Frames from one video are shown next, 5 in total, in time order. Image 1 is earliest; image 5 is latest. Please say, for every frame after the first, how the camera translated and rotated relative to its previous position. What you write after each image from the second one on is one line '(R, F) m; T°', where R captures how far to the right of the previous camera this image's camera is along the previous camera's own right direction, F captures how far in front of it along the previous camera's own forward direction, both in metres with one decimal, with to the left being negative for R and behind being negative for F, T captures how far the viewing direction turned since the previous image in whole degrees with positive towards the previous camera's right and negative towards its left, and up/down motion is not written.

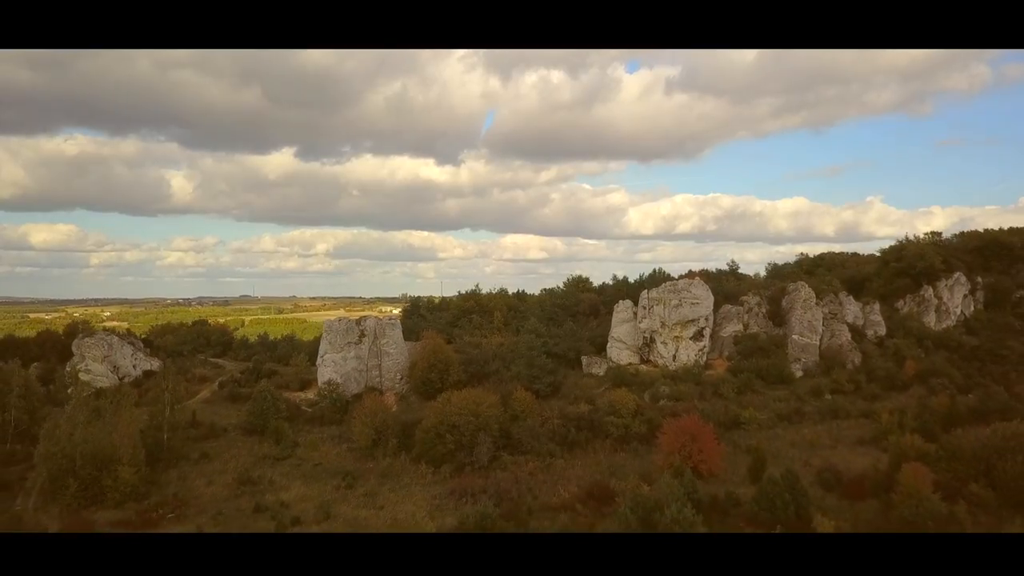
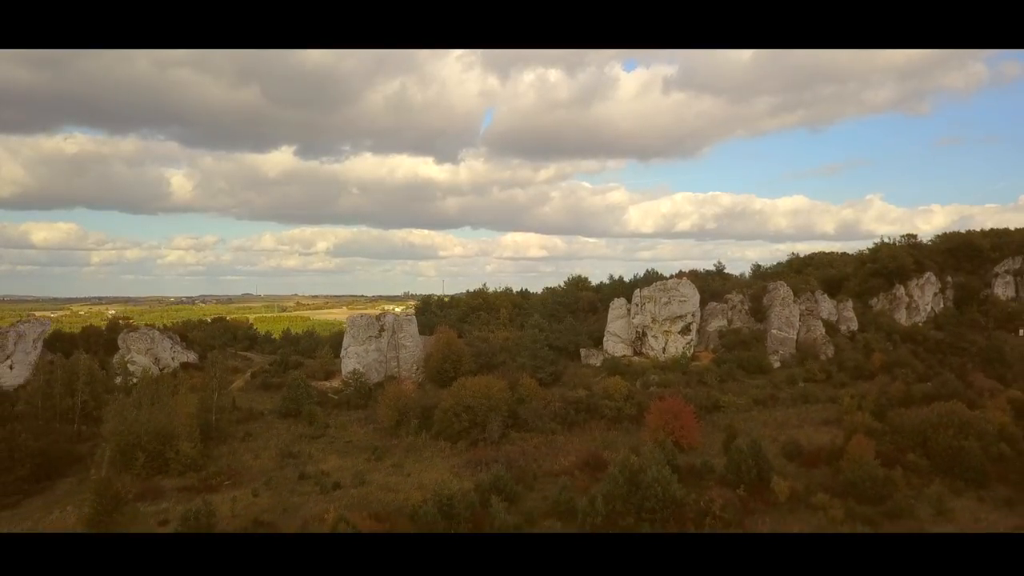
(-0.2, -1.7) m; 0°
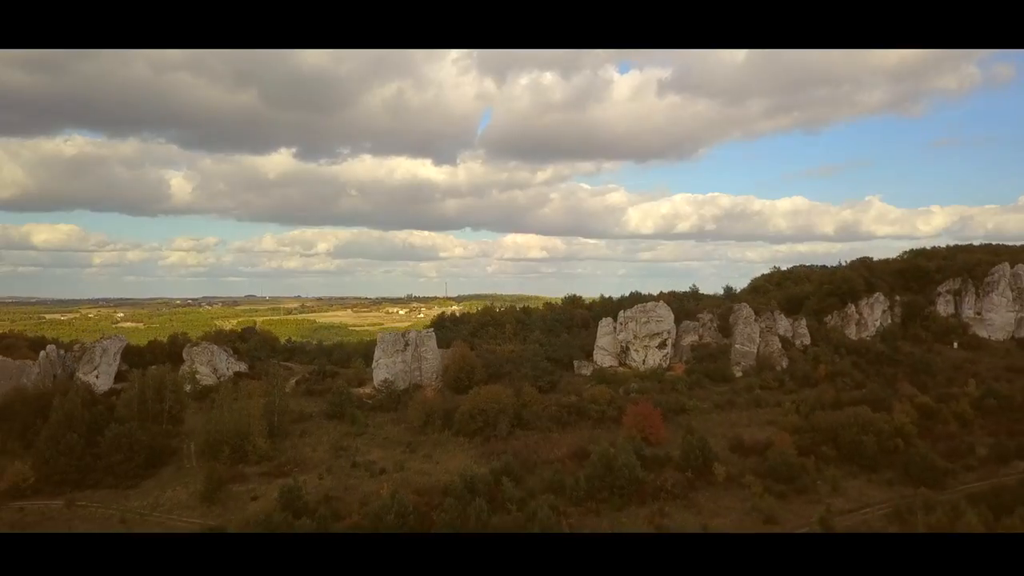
(-0.1, -3.3) m; 0°
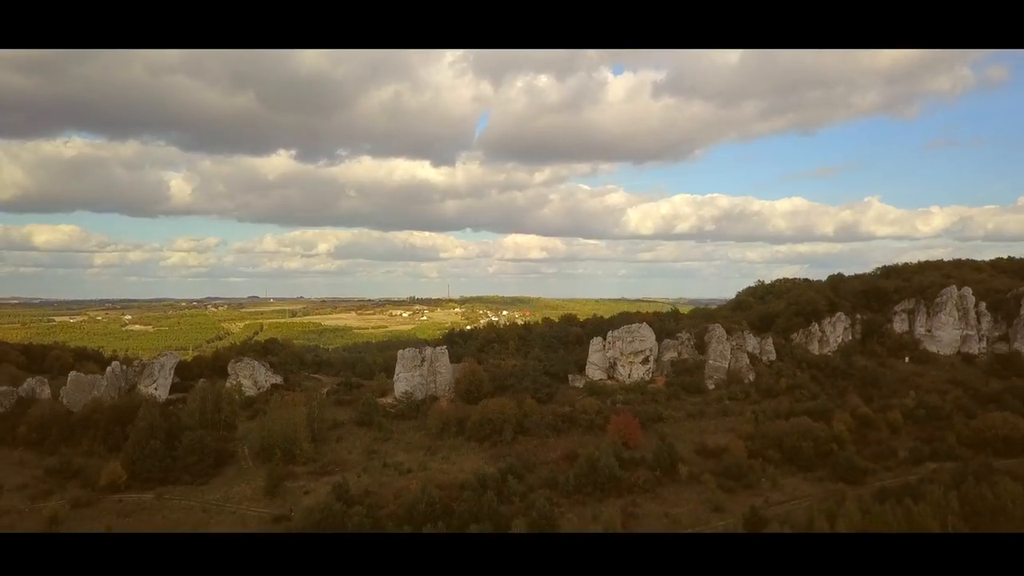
(-0.1, -3.2) m; 0°
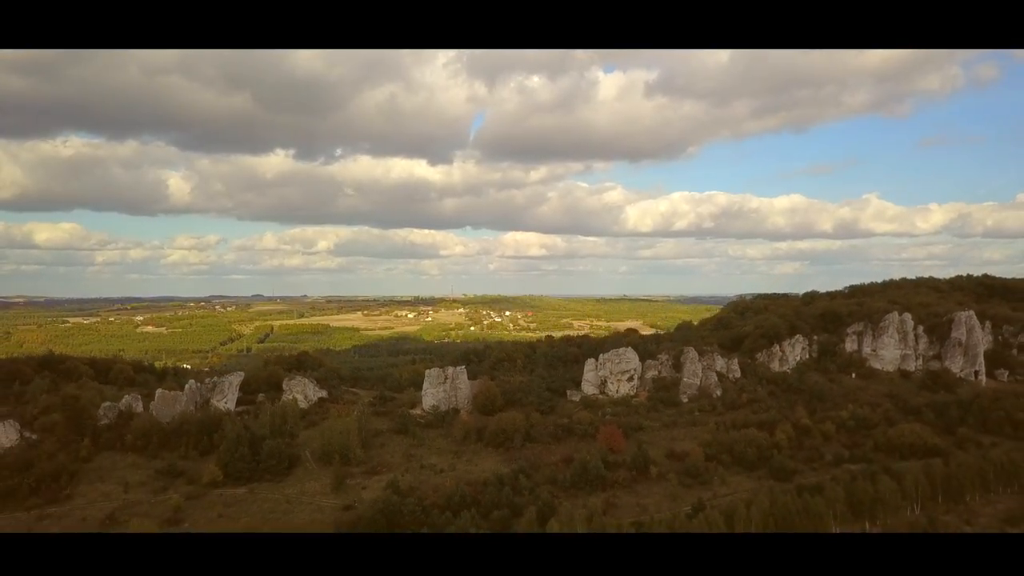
(-0.4, -4.9) m; 0°
